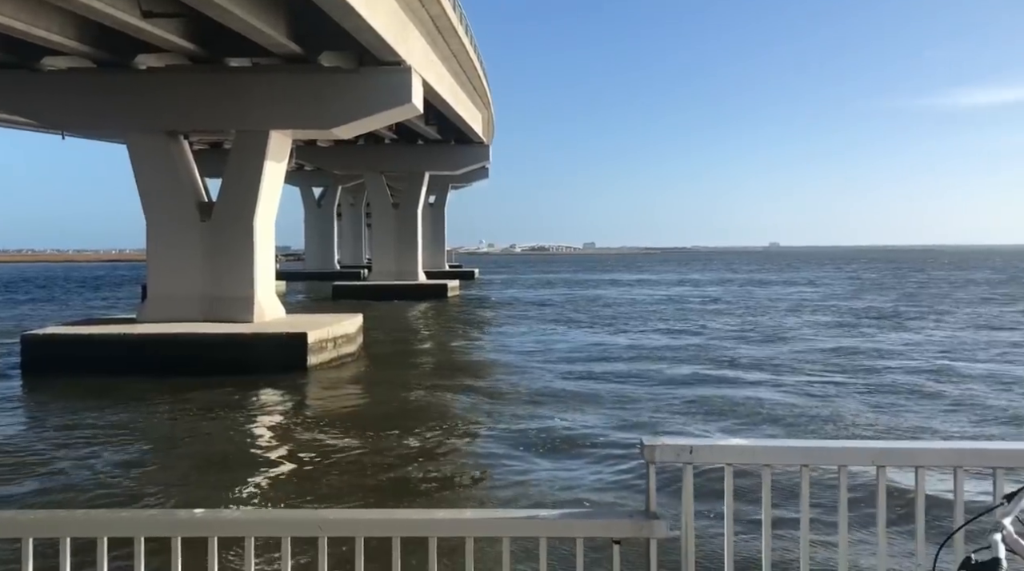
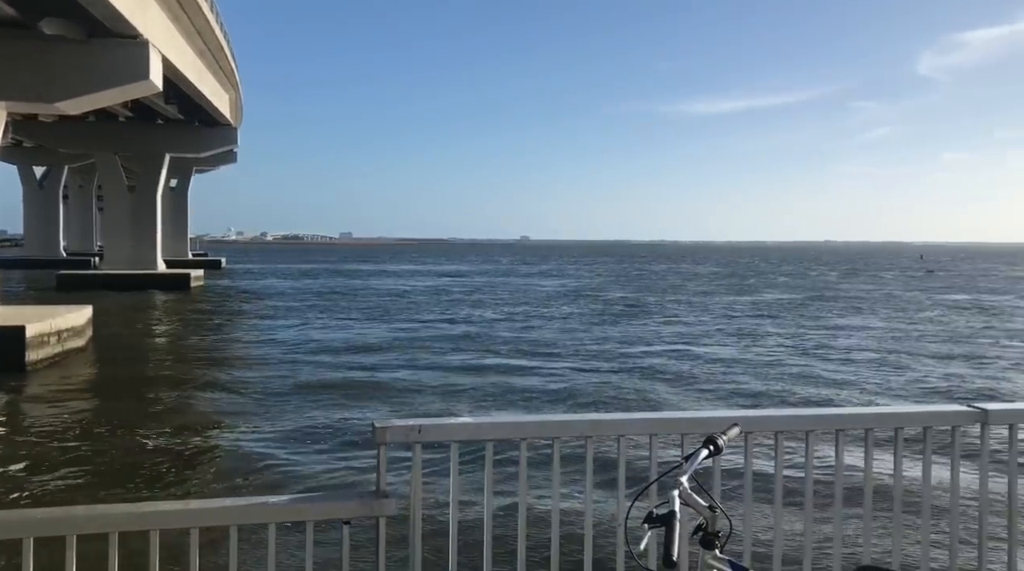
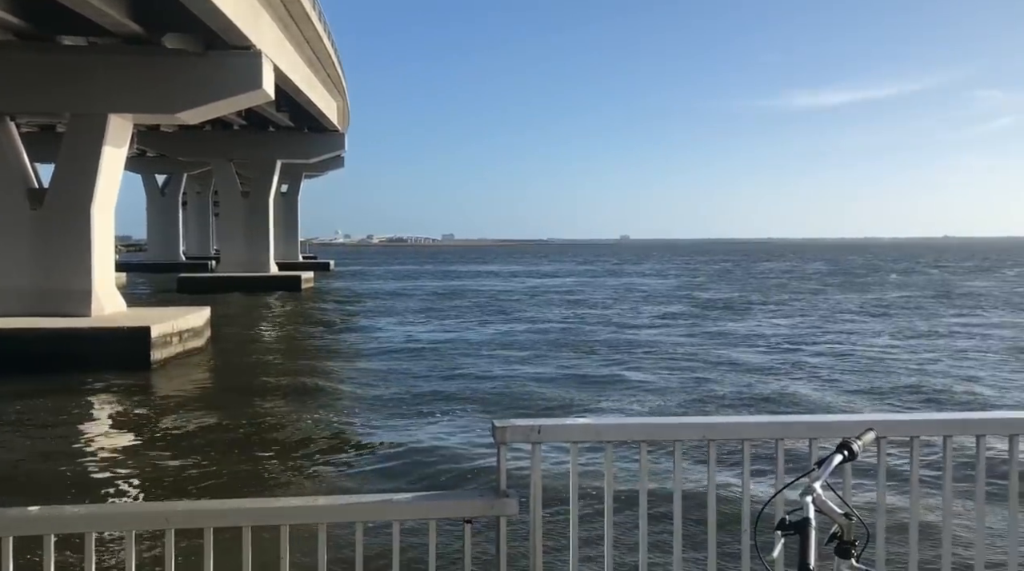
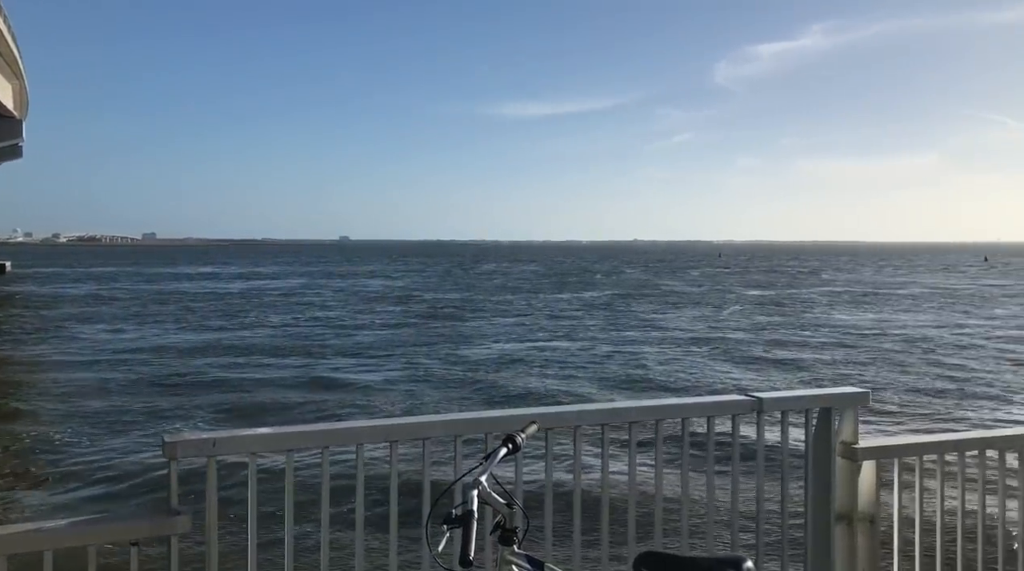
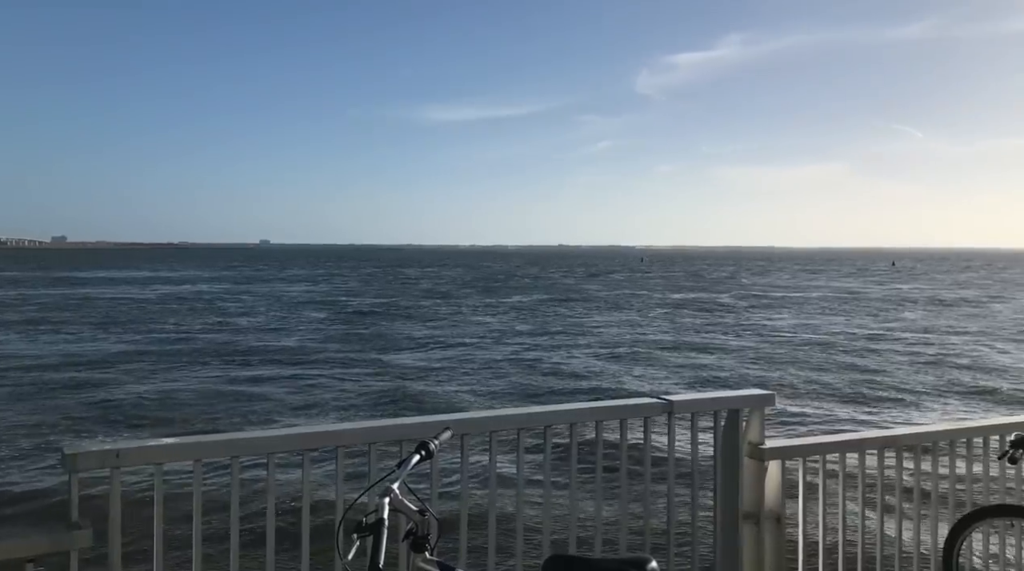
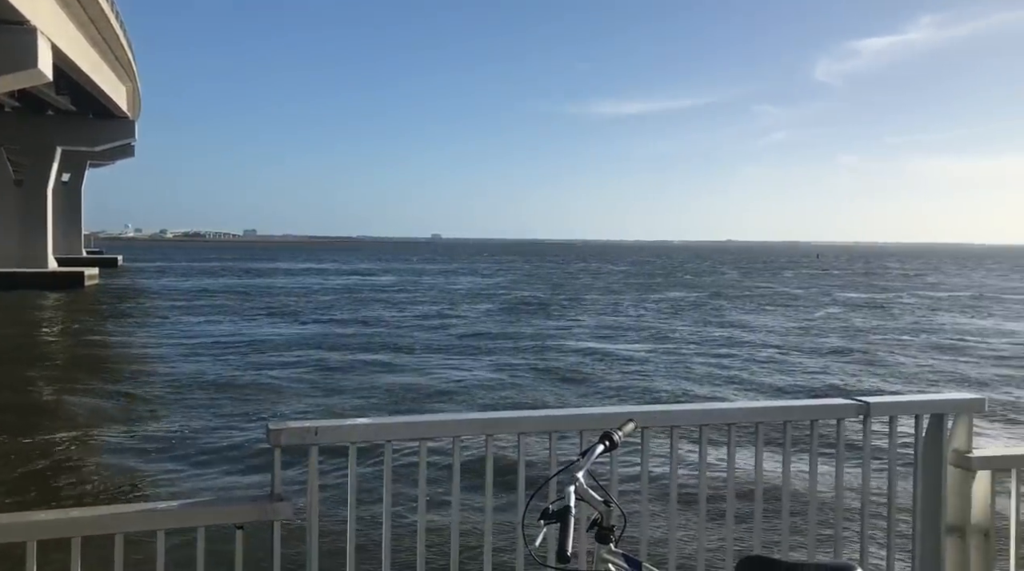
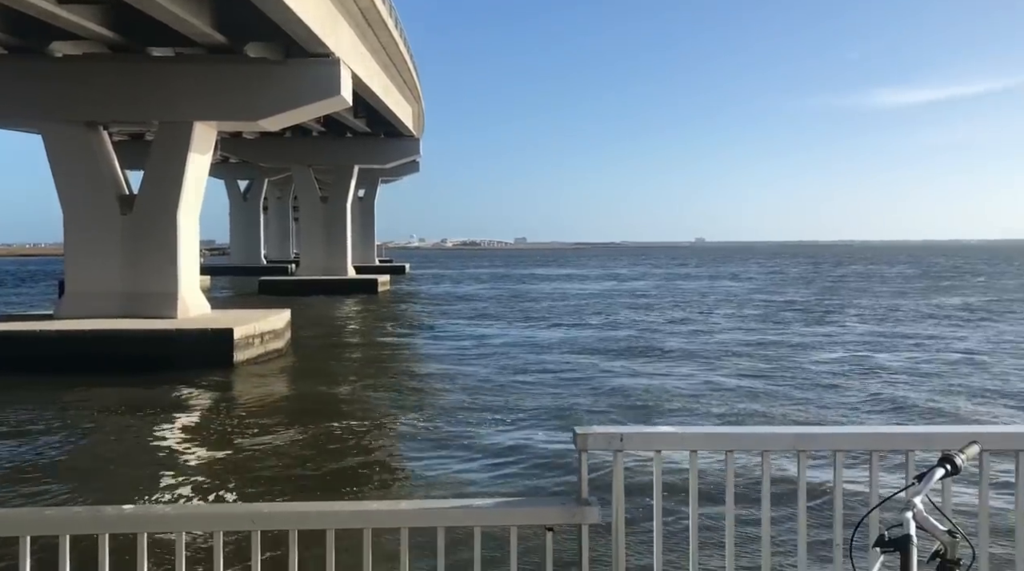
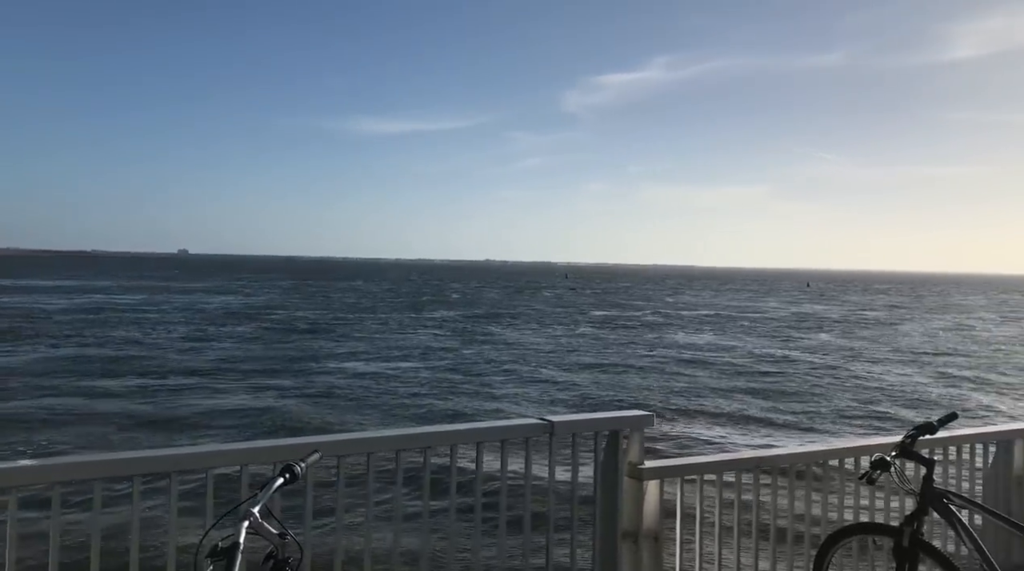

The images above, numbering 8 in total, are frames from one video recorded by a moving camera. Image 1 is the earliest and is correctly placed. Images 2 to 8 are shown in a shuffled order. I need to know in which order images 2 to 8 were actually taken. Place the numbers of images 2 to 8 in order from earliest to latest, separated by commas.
7, 3, 2, 6, 4, 5, 8
